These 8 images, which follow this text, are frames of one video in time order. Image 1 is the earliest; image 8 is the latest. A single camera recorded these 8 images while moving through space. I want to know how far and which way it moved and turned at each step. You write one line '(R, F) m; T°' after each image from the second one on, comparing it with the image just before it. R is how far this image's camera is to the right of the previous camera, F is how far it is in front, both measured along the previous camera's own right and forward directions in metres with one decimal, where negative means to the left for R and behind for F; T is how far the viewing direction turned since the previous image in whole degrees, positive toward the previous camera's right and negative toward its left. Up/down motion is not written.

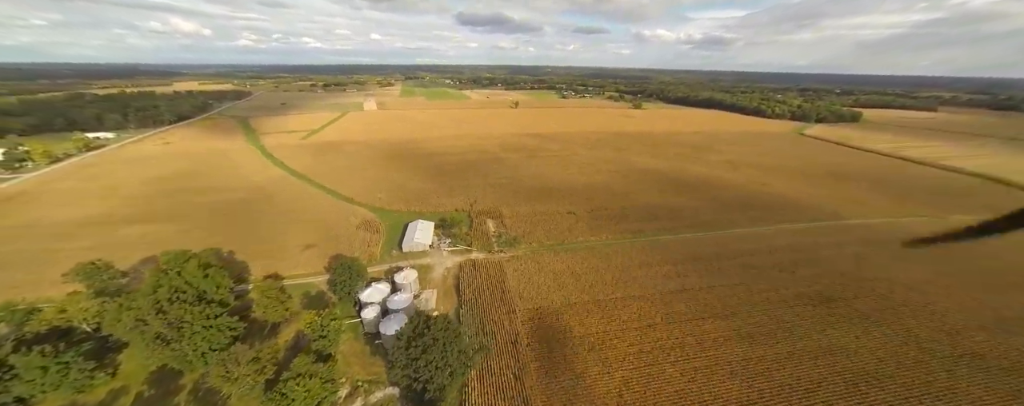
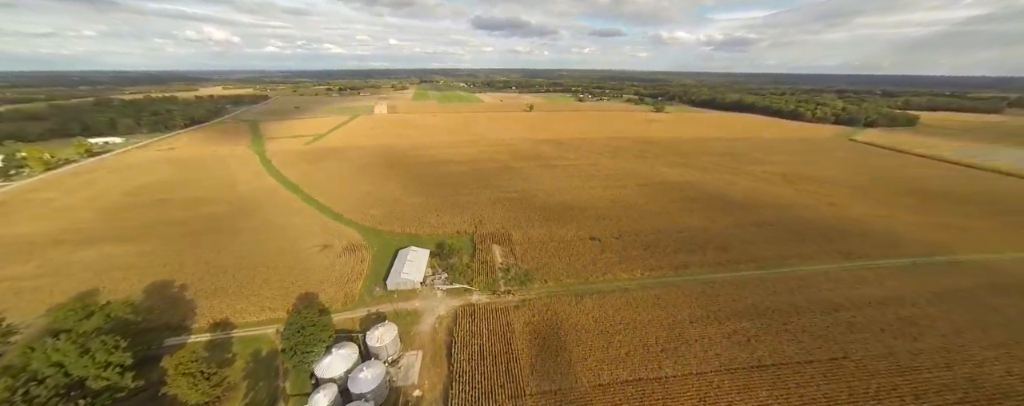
(0.0, +4.1) m; -3°
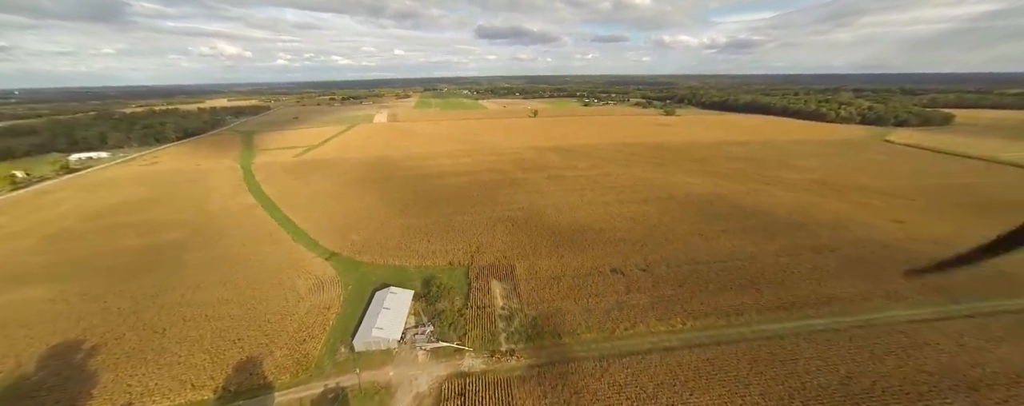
(+0.1, +3.6) m; -1°
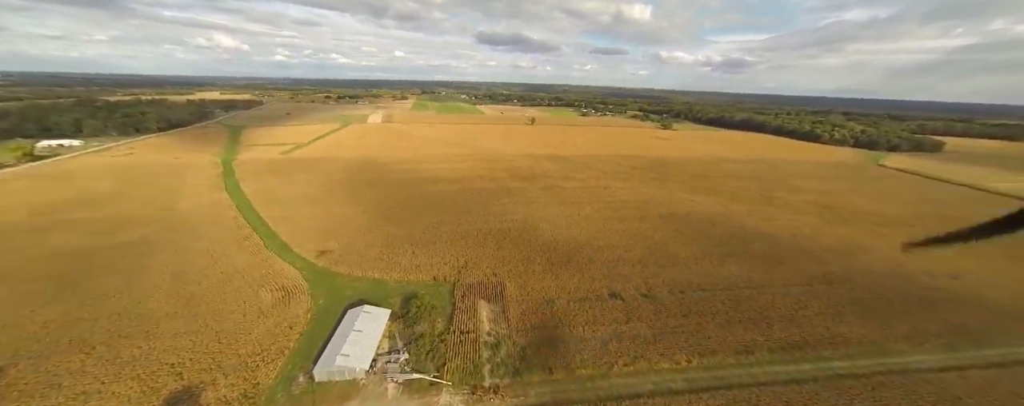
(+0.1, +1.3) m; +1°
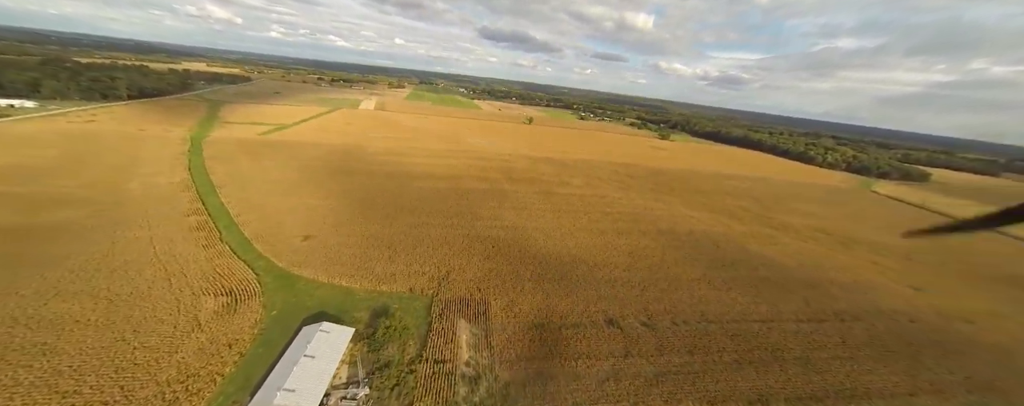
(-0.1, +1.8) m; +2°
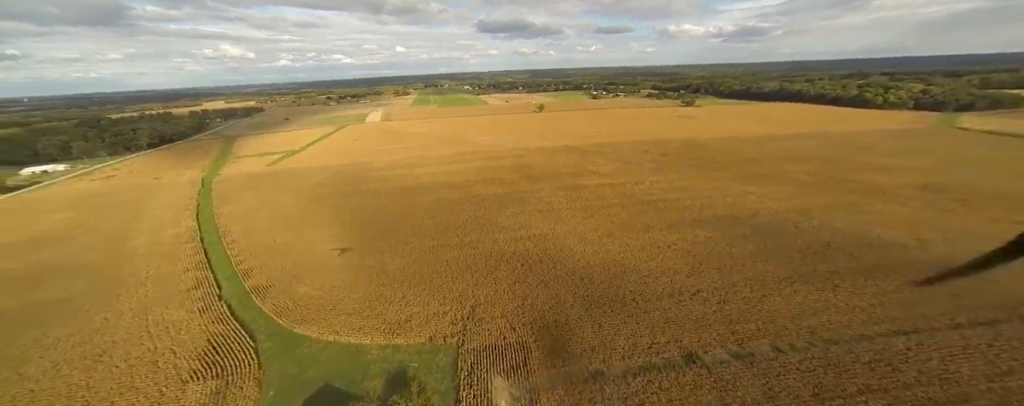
(-0.3, +3.2) m; -4°
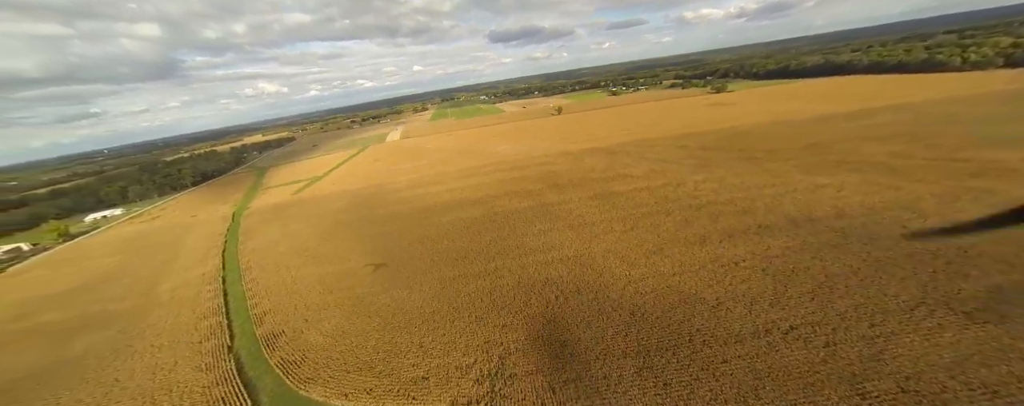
(-0.1, +2.3) m; -5°
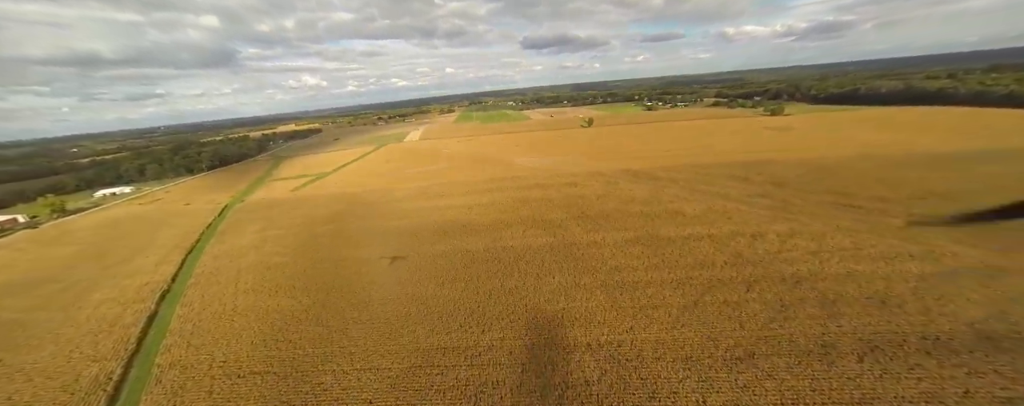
(+0.1, +5.1) m; -4°
